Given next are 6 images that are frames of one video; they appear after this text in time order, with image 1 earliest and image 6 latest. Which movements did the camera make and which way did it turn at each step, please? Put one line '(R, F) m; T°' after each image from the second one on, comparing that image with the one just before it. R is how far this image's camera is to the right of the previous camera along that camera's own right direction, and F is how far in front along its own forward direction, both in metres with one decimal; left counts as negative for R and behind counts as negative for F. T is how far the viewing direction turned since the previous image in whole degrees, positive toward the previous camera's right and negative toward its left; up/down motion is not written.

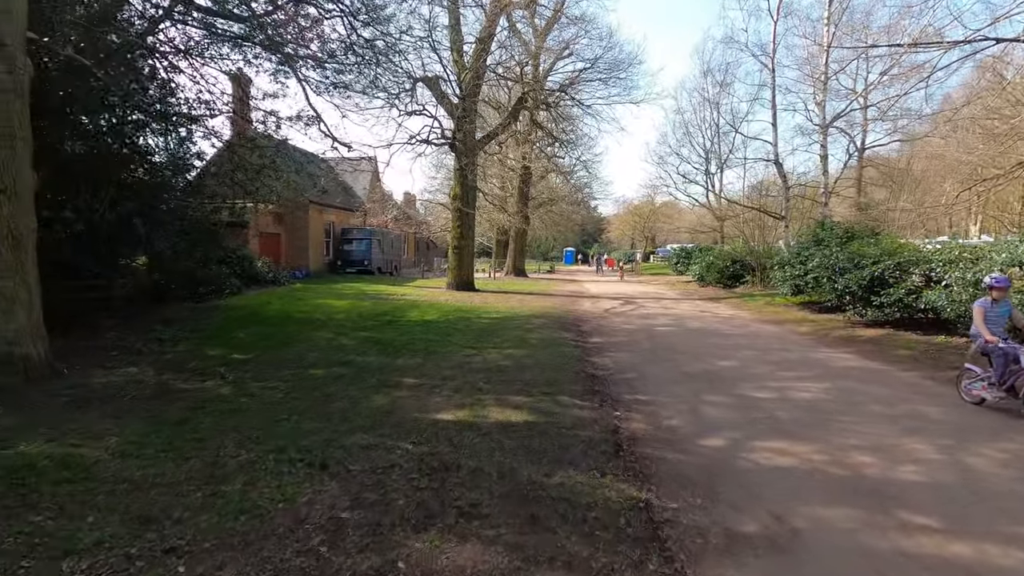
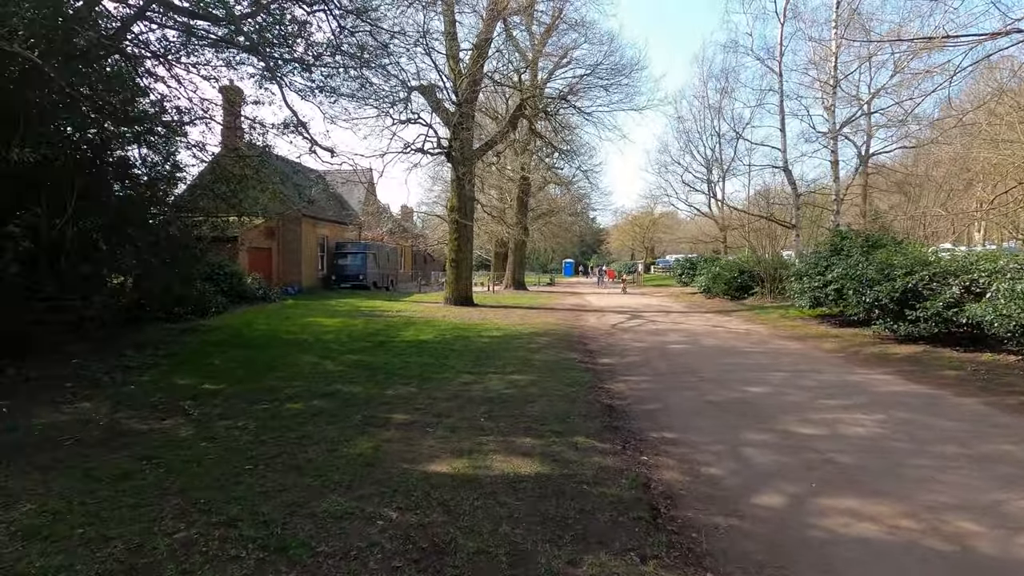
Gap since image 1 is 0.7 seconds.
(-0.1, +0.9) m; 0°
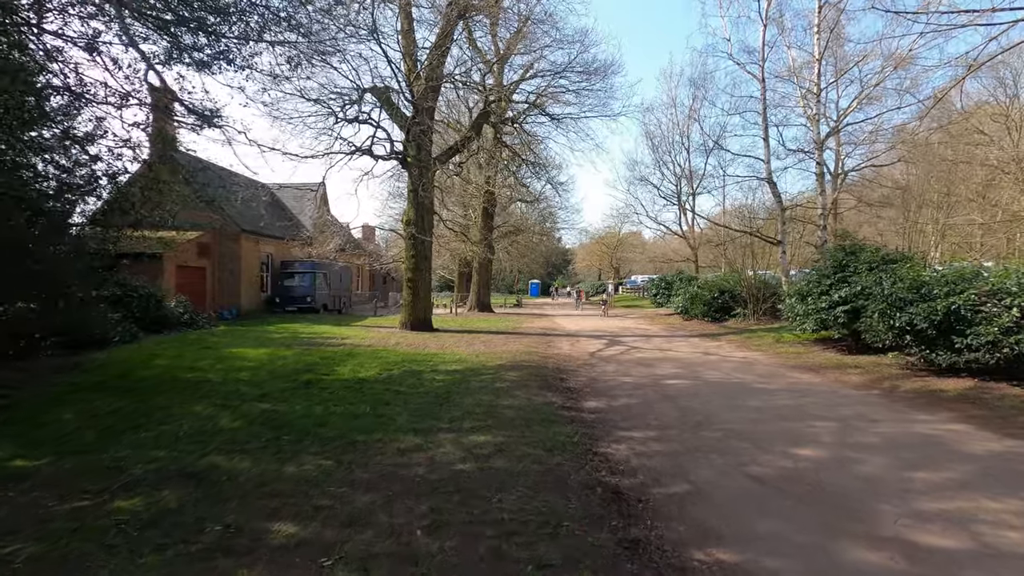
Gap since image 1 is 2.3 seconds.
(+0.1, +2.3) m; +4°
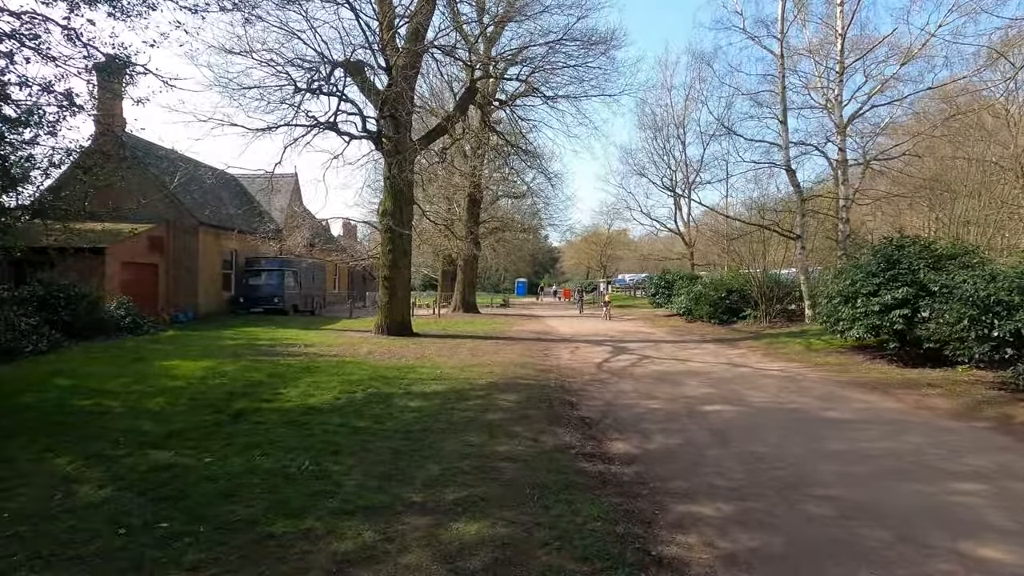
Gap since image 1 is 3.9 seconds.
(-0.2, +2.3) m; +2°
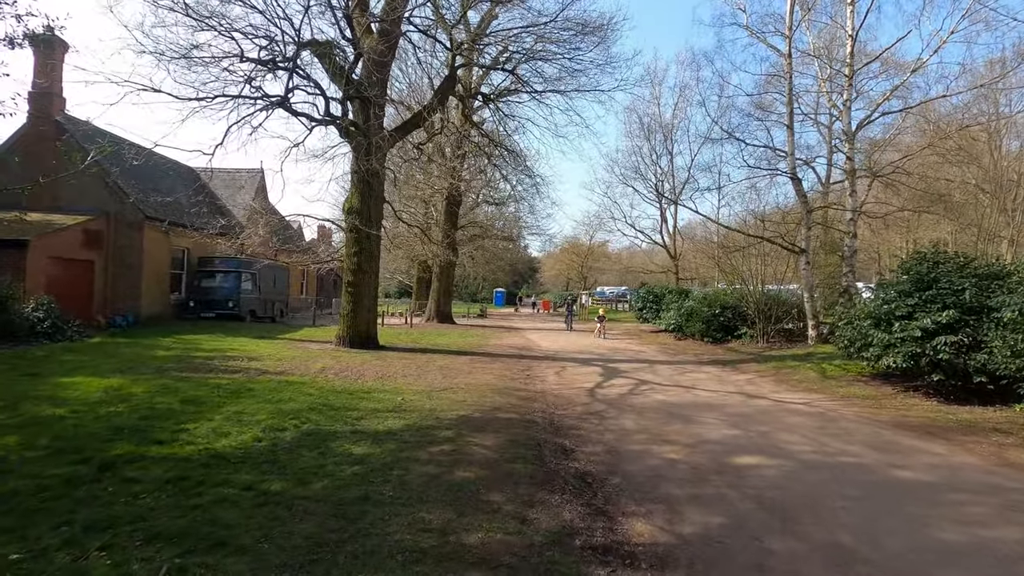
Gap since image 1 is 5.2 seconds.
(0.0, +1.8) m; +2°
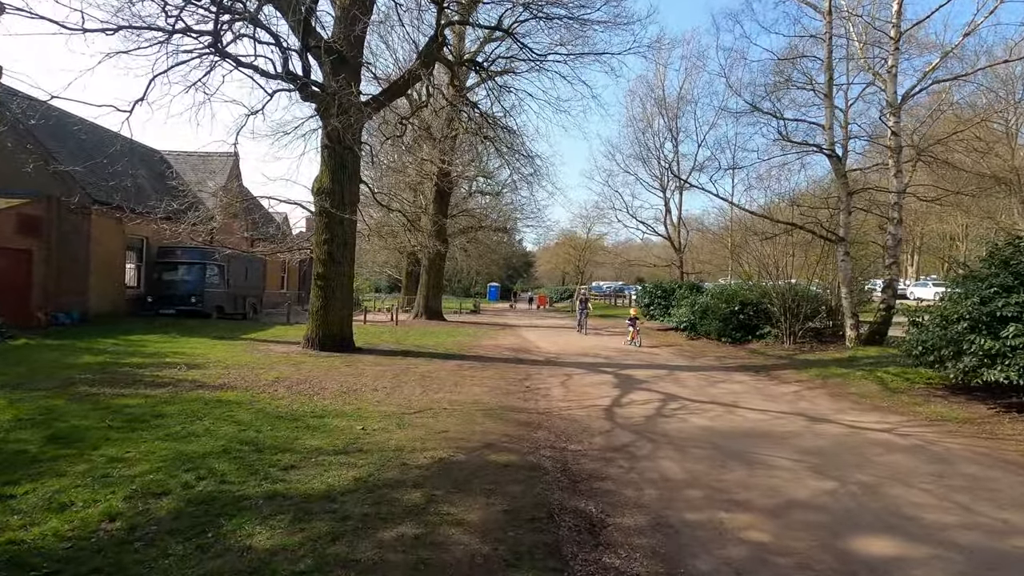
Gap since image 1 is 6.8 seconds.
(0.0, +2.2) m; +1°
